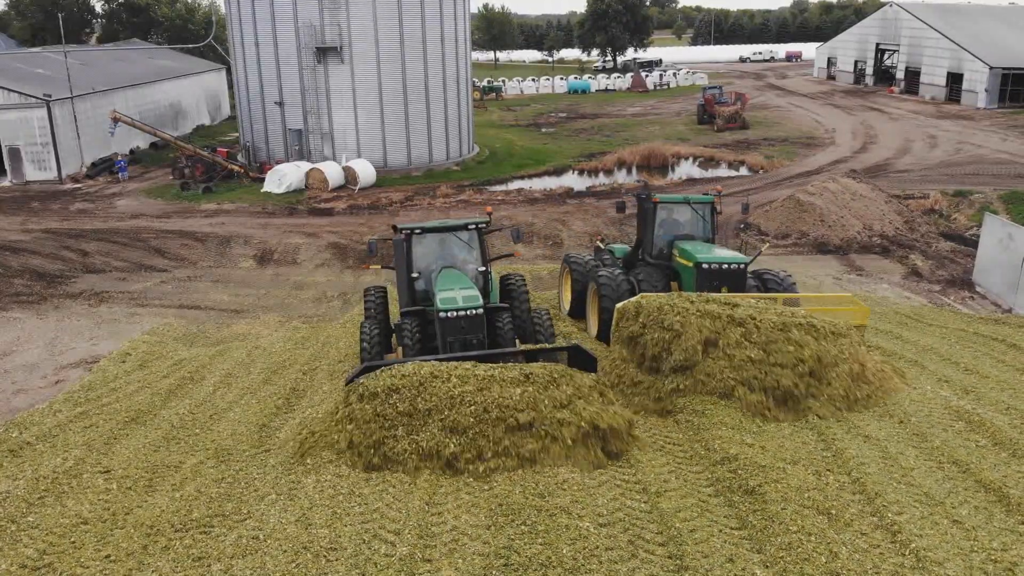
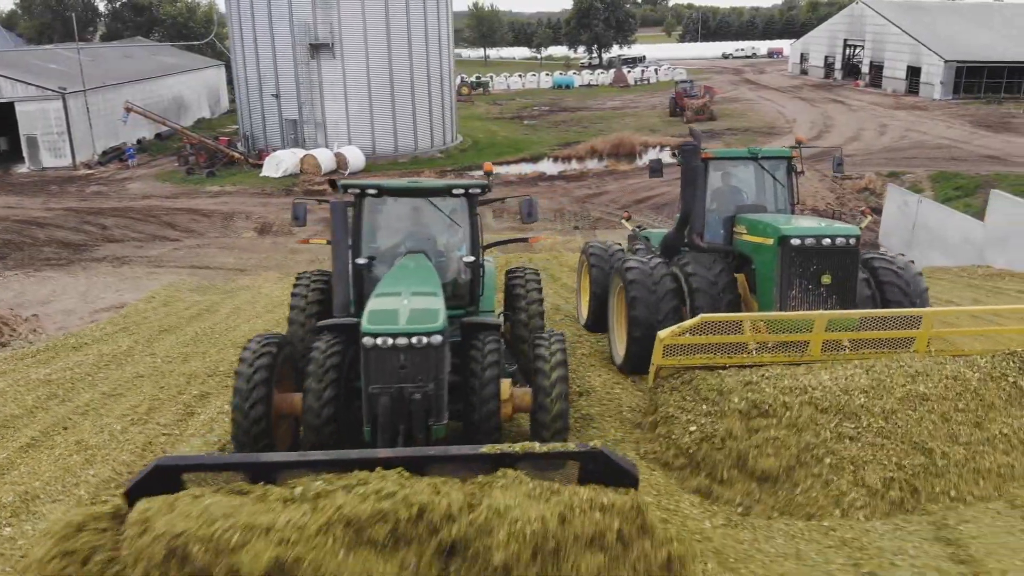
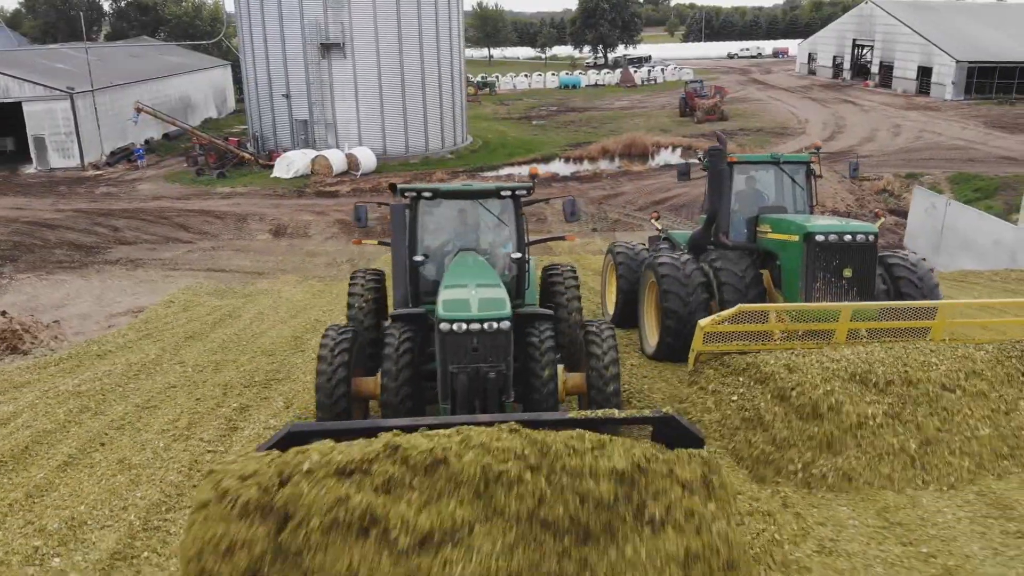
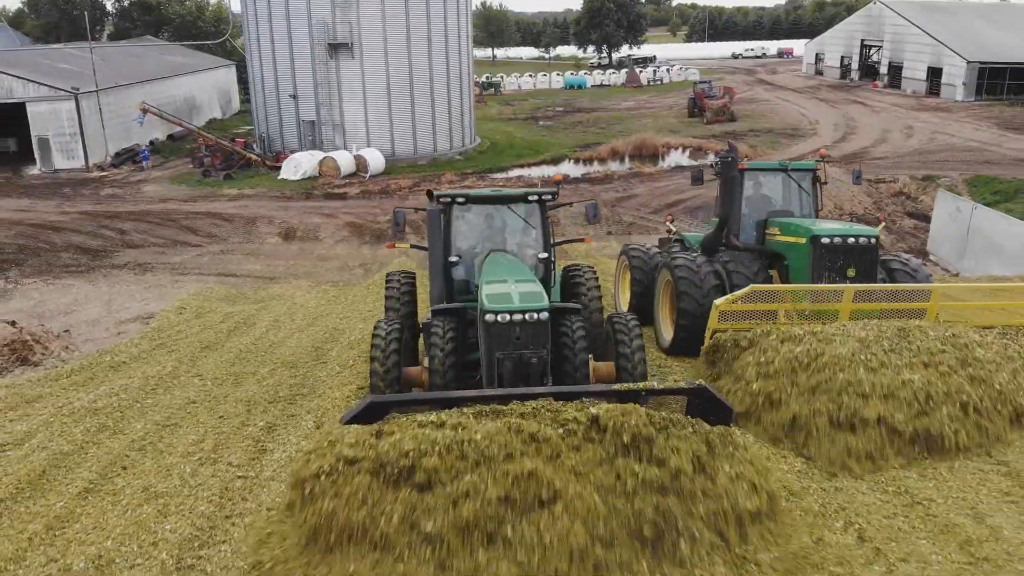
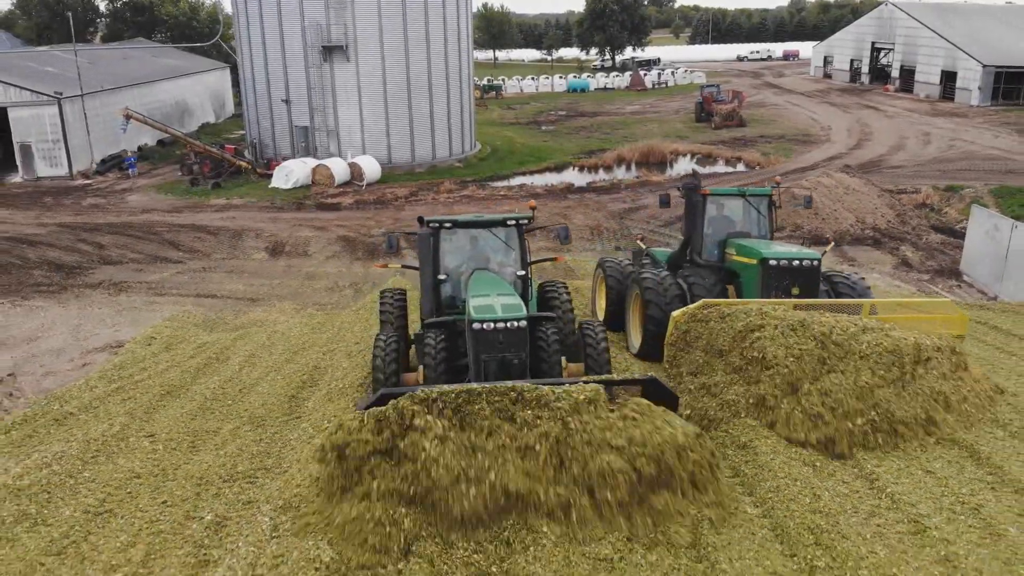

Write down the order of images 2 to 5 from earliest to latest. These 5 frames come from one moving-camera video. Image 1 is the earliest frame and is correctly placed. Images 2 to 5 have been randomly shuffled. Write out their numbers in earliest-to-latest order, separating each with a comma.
5, 4, 3, 2
